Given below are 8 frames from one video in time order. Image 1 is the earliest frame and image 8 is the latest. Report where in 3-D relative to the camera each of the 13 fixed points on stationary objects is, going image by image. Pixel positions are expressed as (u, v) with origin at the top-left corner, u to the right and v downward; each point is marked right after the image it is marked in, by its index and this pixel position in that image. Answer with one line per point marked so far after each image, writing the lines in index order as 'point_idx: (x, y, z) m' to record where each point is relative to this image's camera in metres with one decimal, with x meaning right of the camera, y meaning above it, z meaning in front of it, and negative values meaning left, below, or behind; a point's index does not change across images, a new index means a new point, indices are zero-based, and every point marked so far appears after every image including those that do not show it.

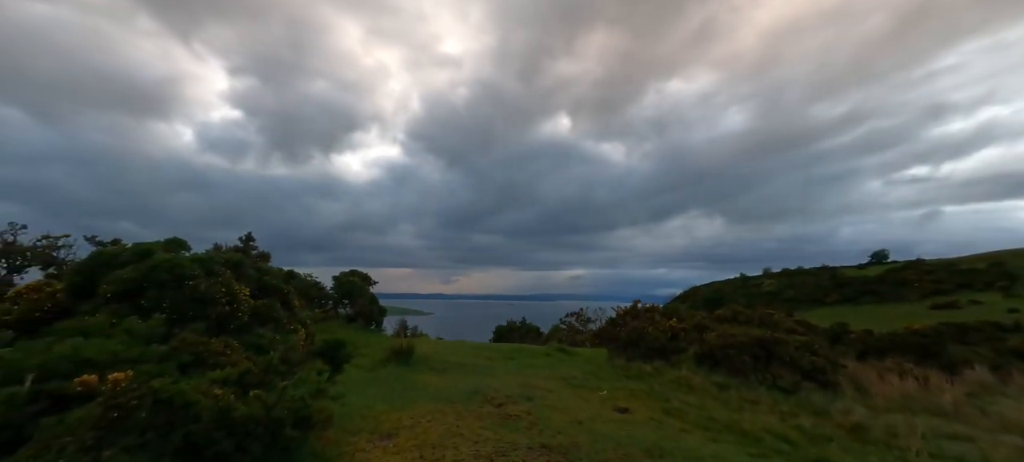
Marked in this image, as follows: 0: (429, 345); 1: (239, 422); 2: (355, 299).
0: (-3.3, -4.4, +16.0) m
1: (-3.1, -2.2, +4.7) m
2: (-6.6, -2.8, +16.9) m
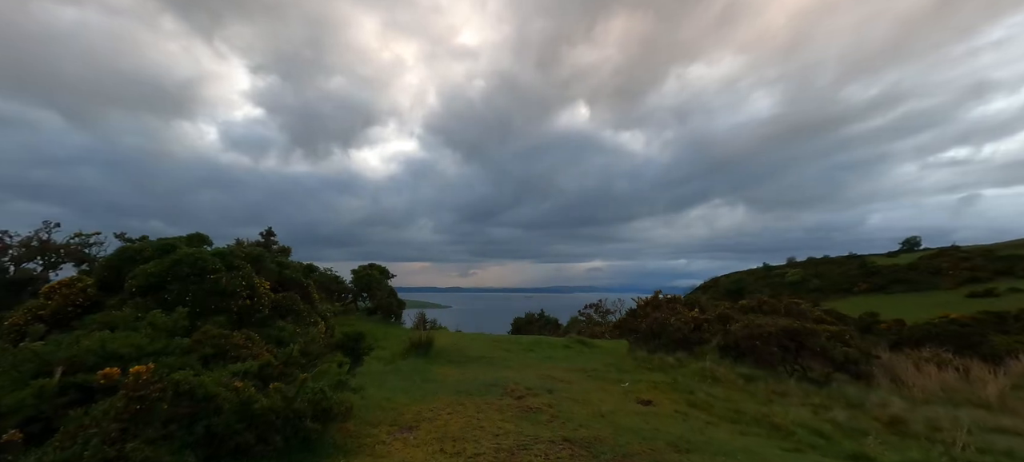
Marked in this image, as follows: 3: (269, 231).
0: (-2.6, -4.1, +16.0) m
1: (-2.8, -2.1, +4.7) m
2: (-5.9, -2.5, +17.1) m
3: (-9.0, 0.0, +15.3) m
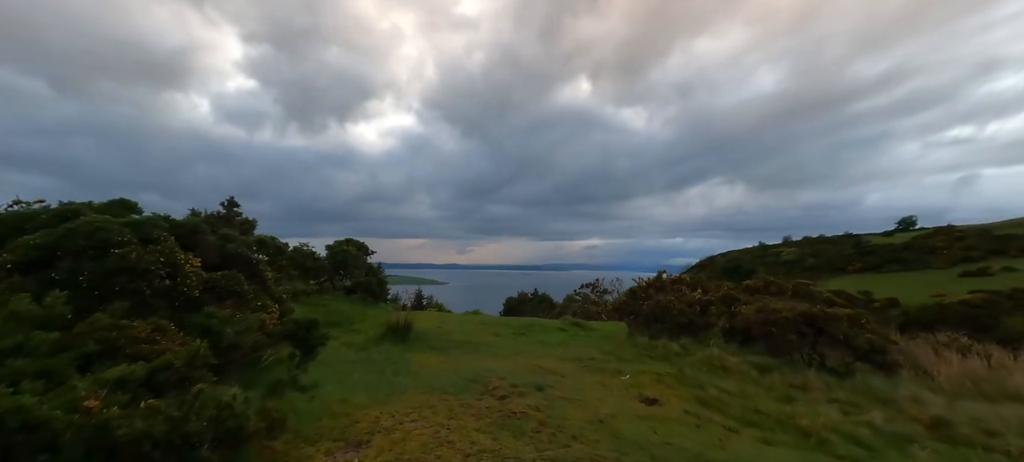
0: (-2.9, -3.1, +14.8) m
1: (-3.1, -1.7, +3.3) m
2: (-6.2, -1.5, +15.7) m
3: (-9.3, +1.0, +13.8) m
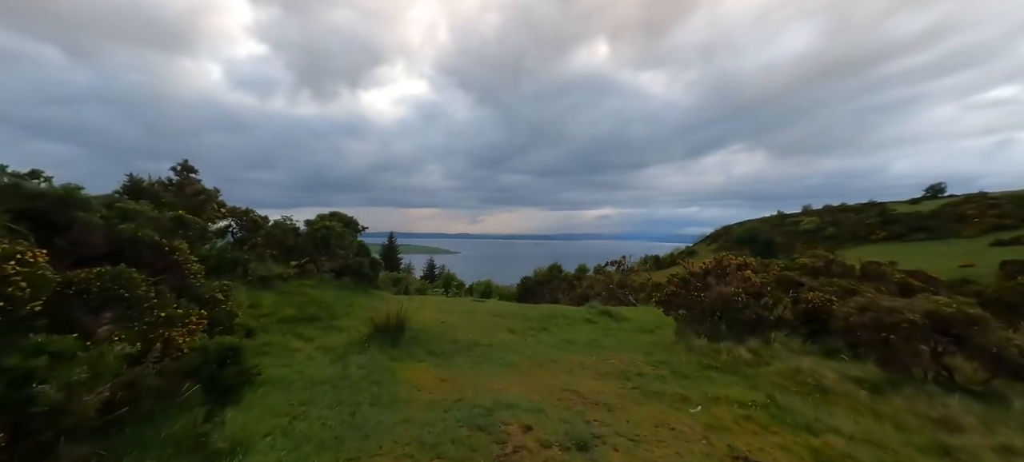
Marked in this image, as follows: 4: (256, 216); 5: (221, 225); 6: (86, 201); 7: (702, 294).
0: (-2.4, -2.3, +12.3) m
1: (-2.9, -1.7, +0.8) m
2: (-5.6, -0.6, +13.2) m
3: (-8.8, +1.7, +11.2) m
4: (-8.2, +0.5, +13.5) m
5: (-8.4, +0.2, +12.3) m
6: (-5.6, +0.4, +5.4) m
7: (+5.0, -1.6, +10.9) m
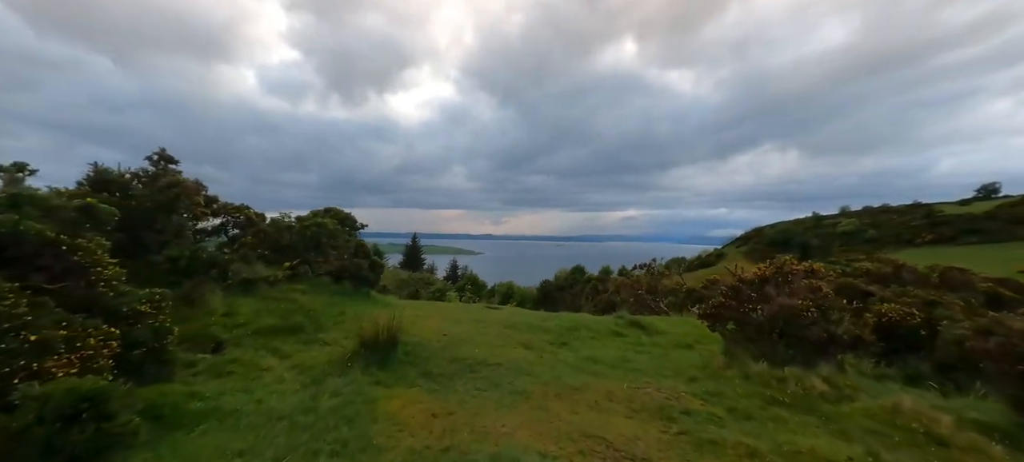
0: (-2.0, -2.2, +10.8) m
1: (-3.1, -1.6, -0.7) m
2: (-5.2, -0.5, +11.8) m
3: (-8.4, +1.8, +10.0) m
4: (-7.7, +0.5, +12.4) m
5: (-8.0, +0.2, +11.1) m
6: (-5.5, +0.4, +4.1) m
7: (+5.3, -1.6, +9.0) m
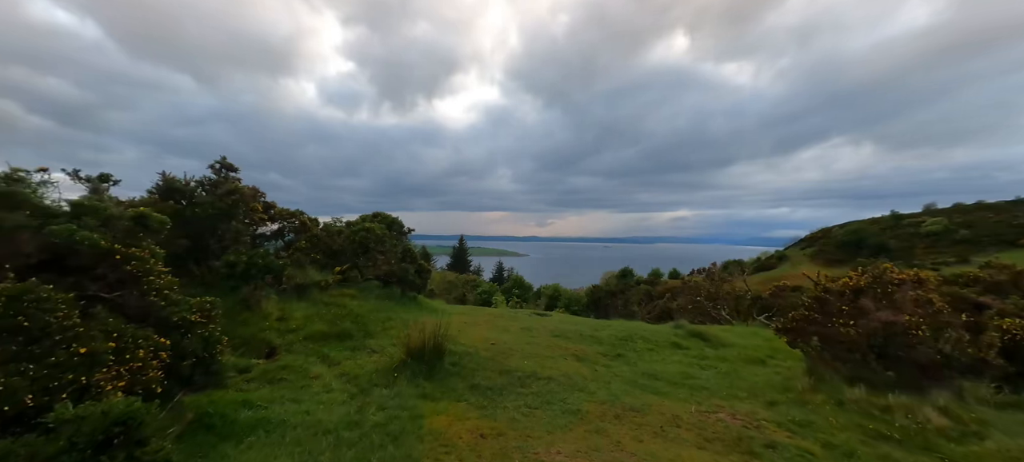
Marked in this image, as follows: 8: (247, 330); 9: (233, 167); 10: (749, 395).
0: (-0.7, -2.4, +10.4) m
1: (-3.1, -1.7, -0.8) m
2: (-3.8, -0.7, +11.8) m
3: (-7.2, +1.7, +10.4) m
4: (-6.3, +0.4, +12.6) m
5: (-6.7, +0.1, +11.4) m
6: (-5.0, +0.3, +4.2) m
7: (+6.3, -1.6, +7.8) m
8: (-5.2, -1.9, +8.2) m
9: (-7.1, +1.6, +10.6) m
10: (+4.0, -2.8, +7.1) m
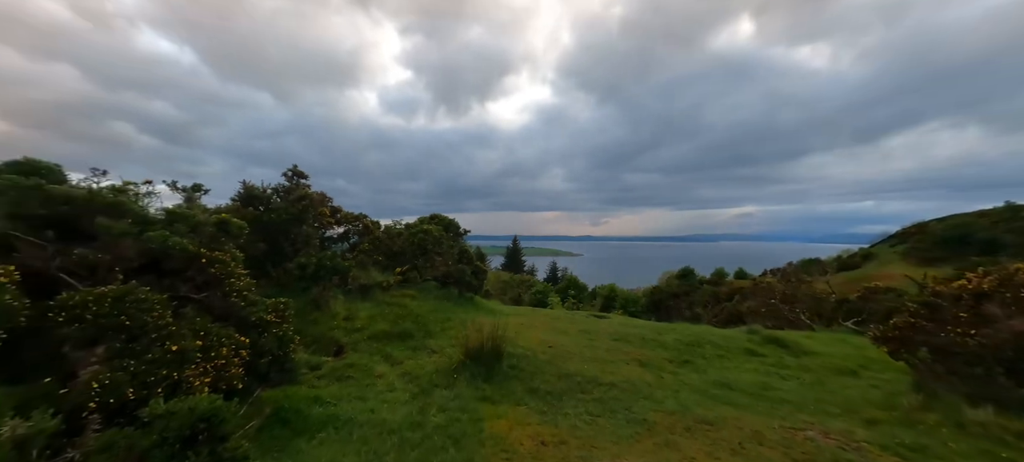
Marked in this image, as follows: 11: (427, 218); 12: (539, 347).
0: (+0.7, -2.4, +10.3) m
1: (-3.1, -1.8, -0.6) m
2: (-2.2, -0.7, +12.1) m
3: (-5.8, +1.6, +11.1) m
4: (-4.5, +0.3, +13.2) m
5: (-5.1, 0.0, +12.0) m
6: (-4.3, +0.3, +4.7) m
7: (+7.3, -1.6, +6.8) m
8: (-4.0, -2.0, +8.7) m
9: (-5.6, +1.5, +11.2) m
10: (+5.0, -2.8, +6.4) m
11: (-2.6, +0.4, +13.4) m
12: (+0.6, -2.4, +8.8) m
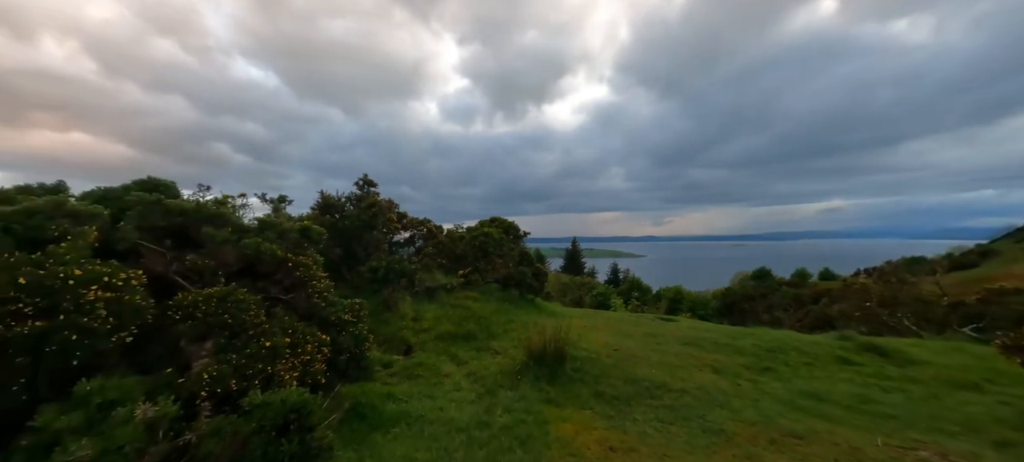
0: (+2.2, -2.4, +10.1) m
1: (-3.1, -1.8, -0.1) m
2: (-0.4, -0.8, +12.2) m
3: (-4.1, +1.4, +11.8) m
4: (-2.6, +0.2, +13.7) m
5: (-3.3, -0.1, +12.6) m
6: (-3.6, +0.2, +5.2) m
7: (+8.3, -1.4, +5.7) m
8: (-2.7, -2.1, +9.1) m
9: (-4.0, +1.4, +11.9) m
10: (+6.0, -2.7, +5.6) m
11: (-0.7, +0.3, +13.6) m
12: (+1.9, -2.4, +8.6) m
